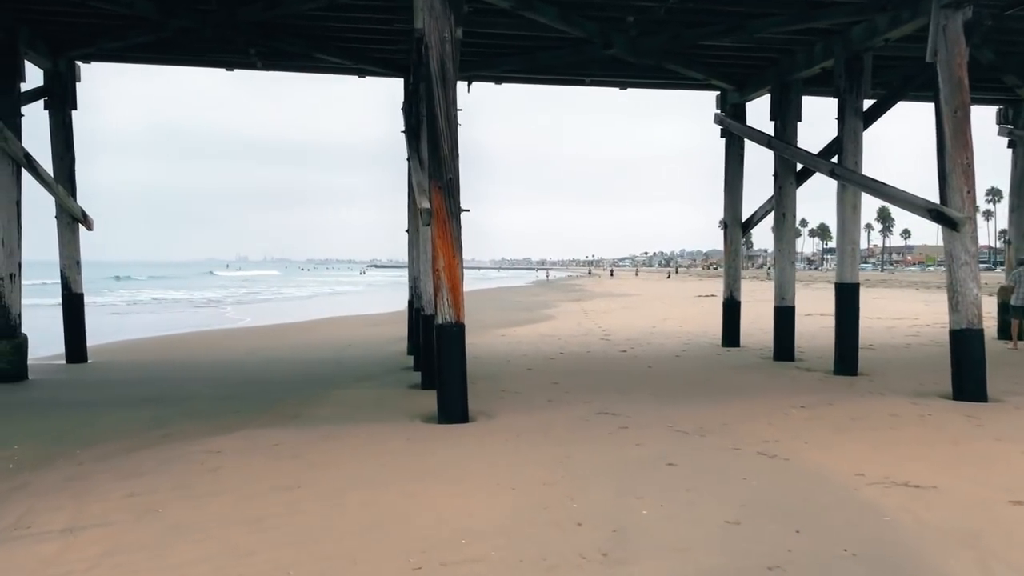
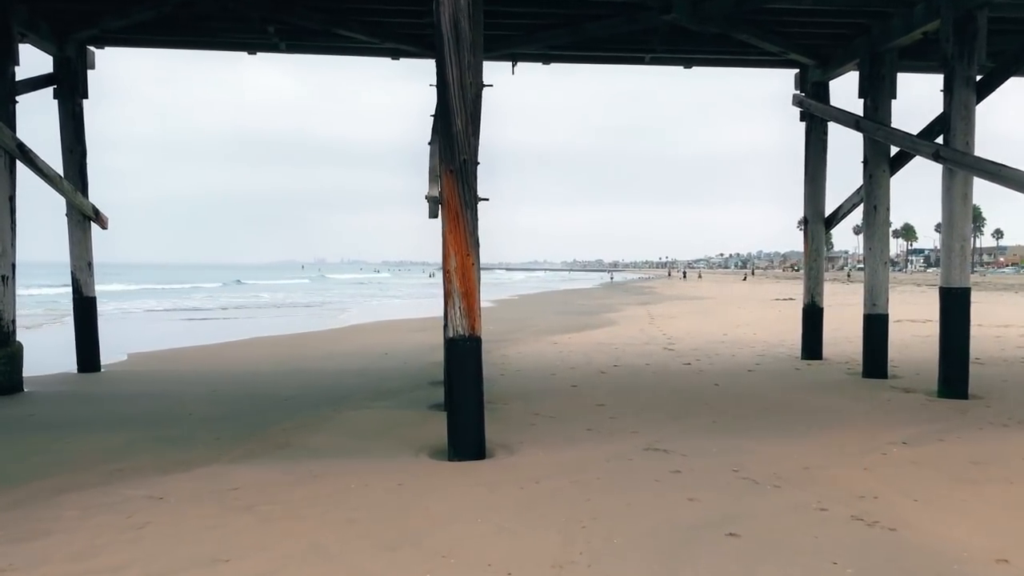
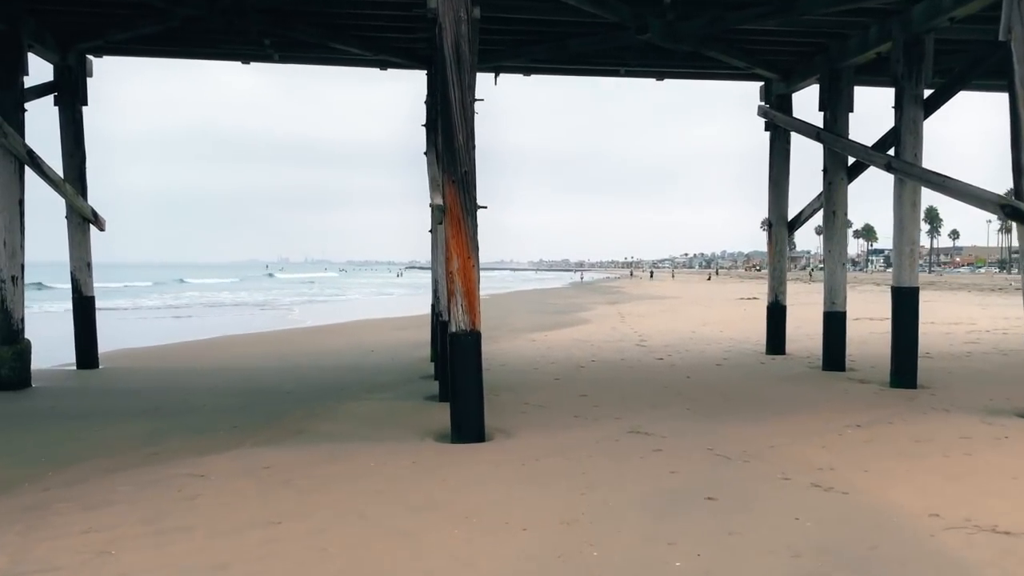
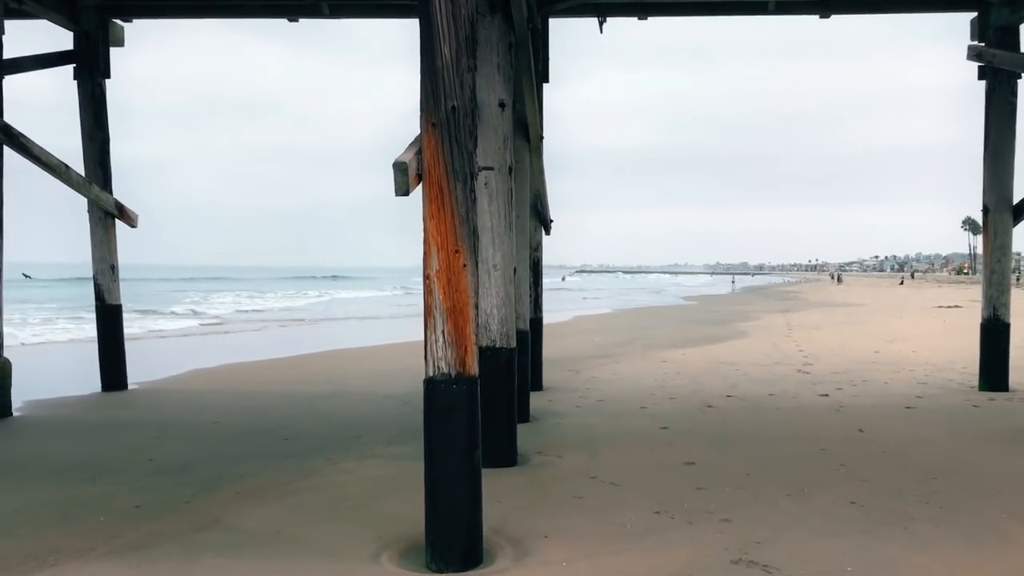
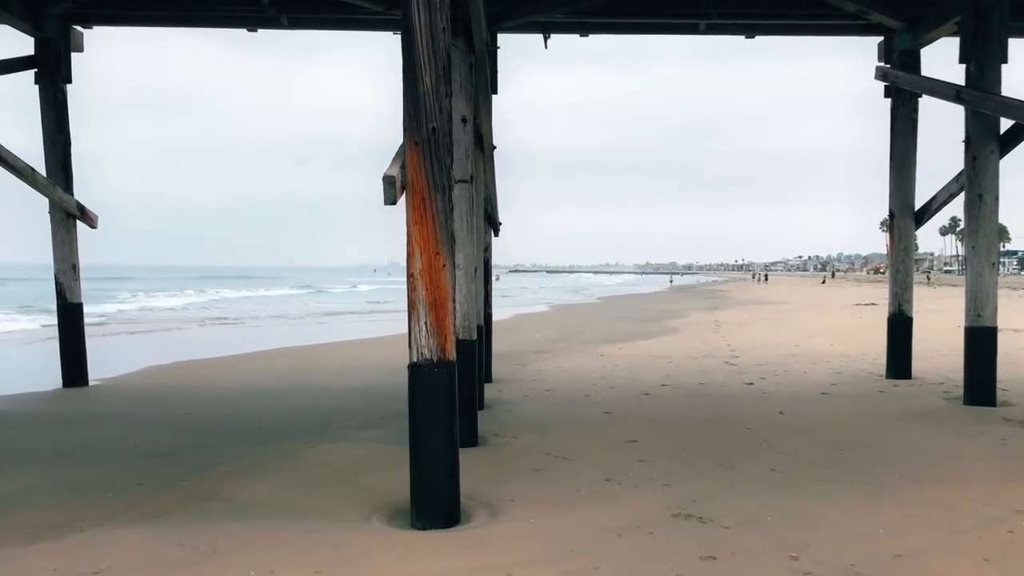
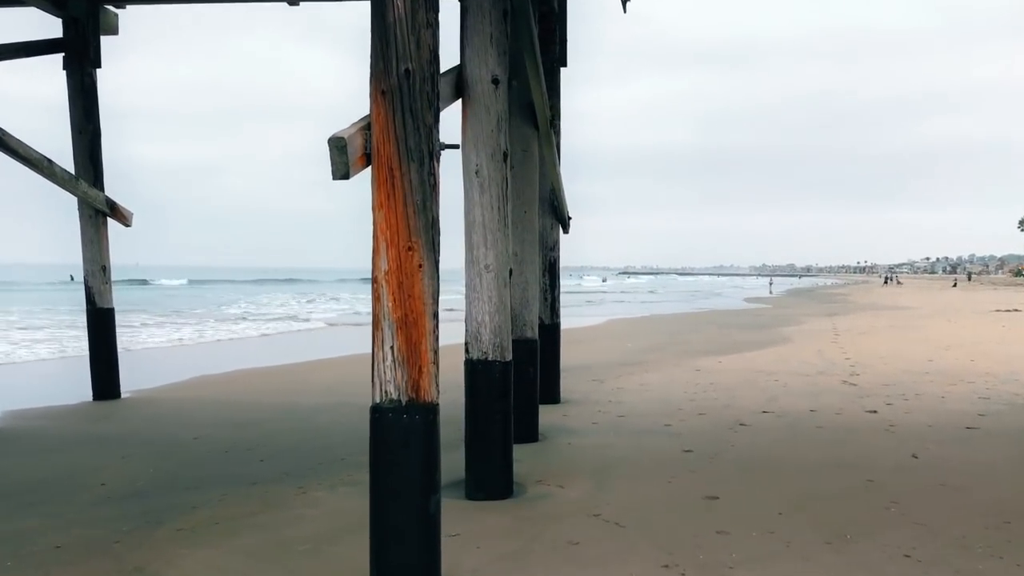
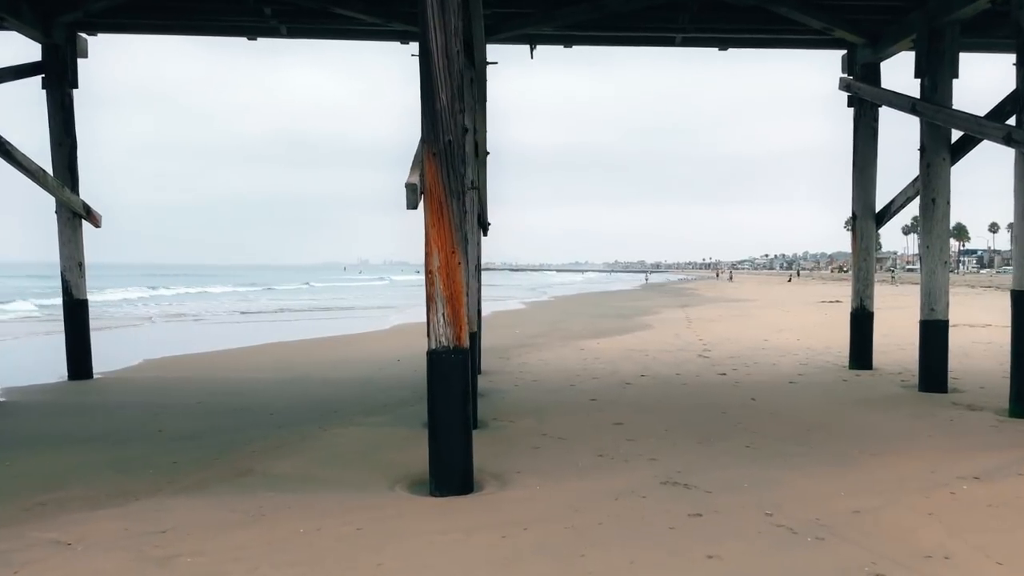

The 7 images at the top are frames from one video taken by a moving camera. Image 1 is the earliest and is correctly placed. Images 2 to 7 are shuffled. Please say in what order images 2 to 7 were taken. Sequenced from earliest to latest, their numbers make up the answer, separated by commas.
3, 2, 7, 5, 4, 6
